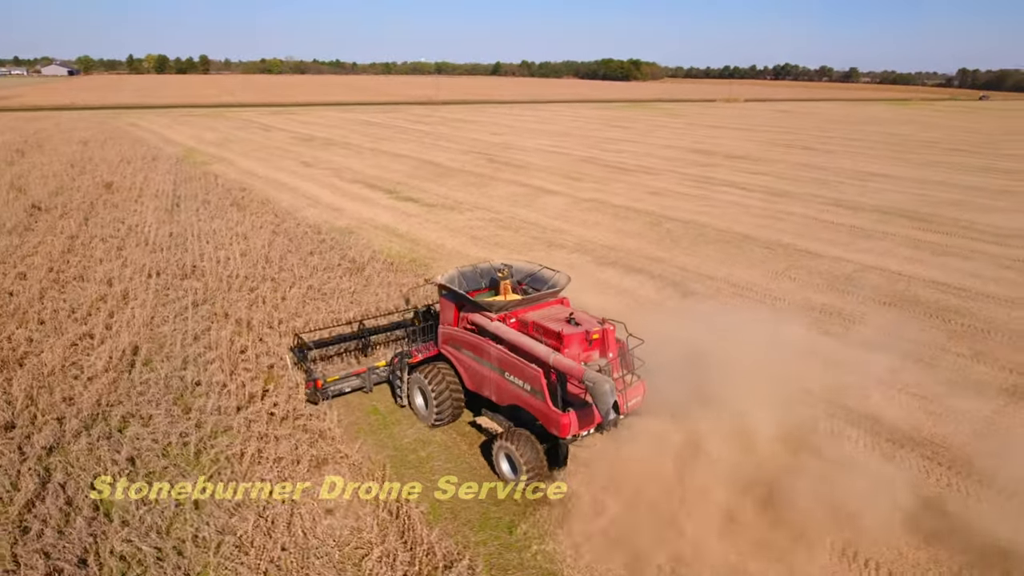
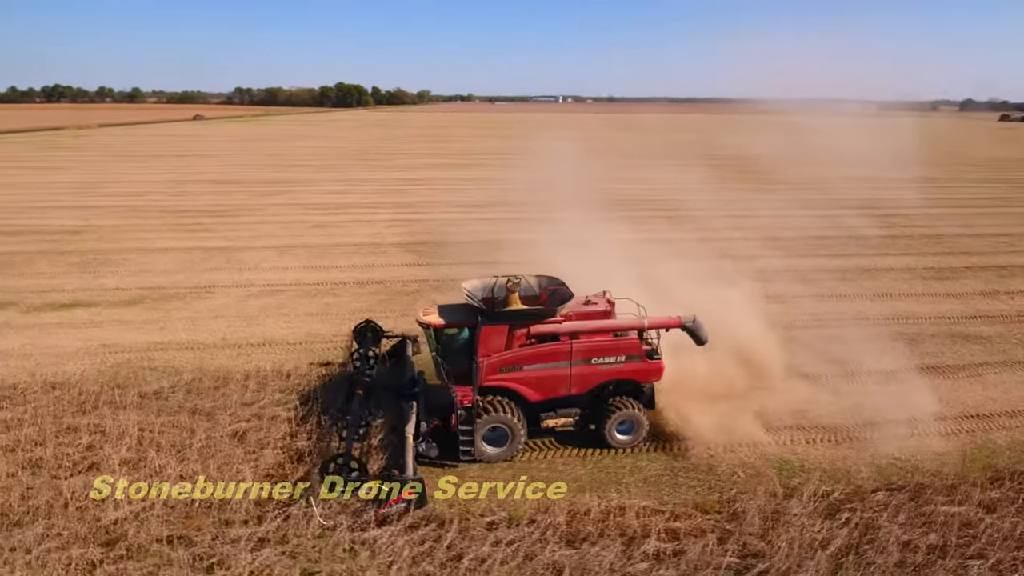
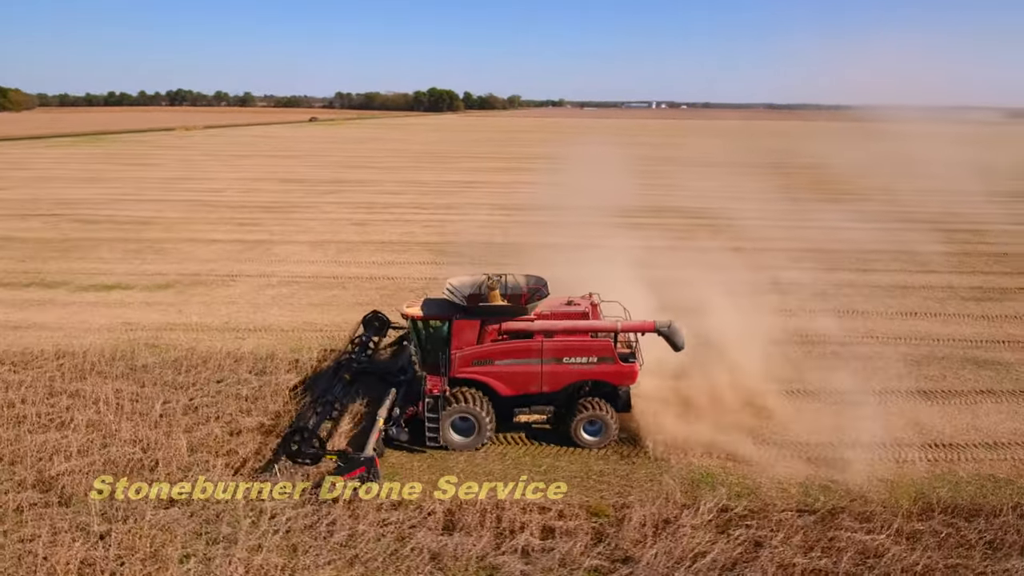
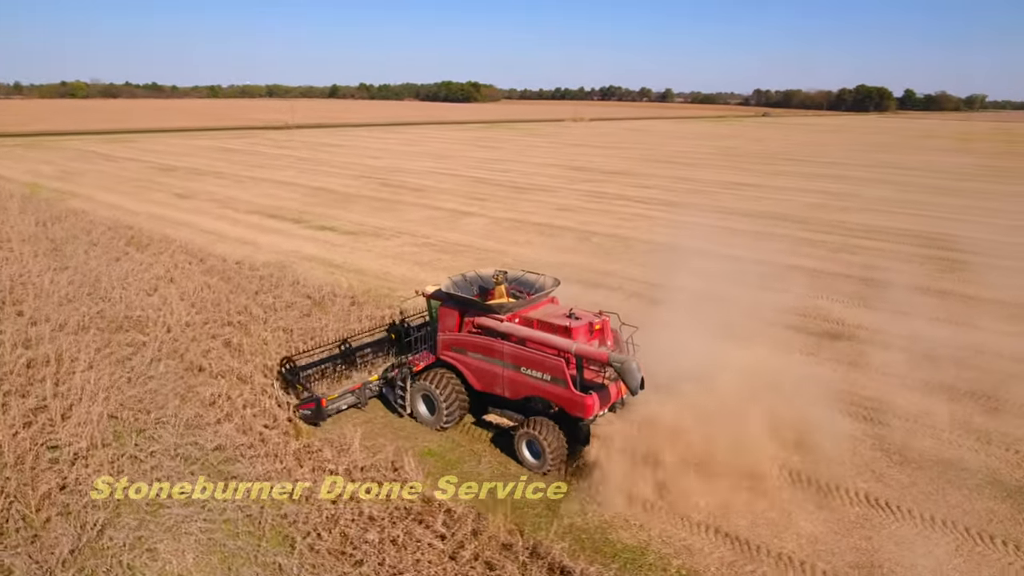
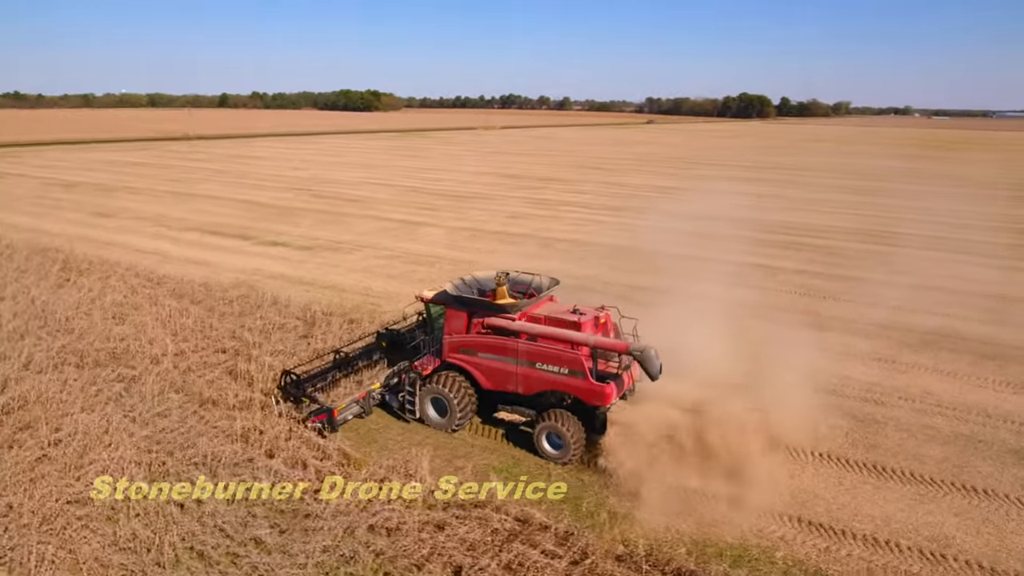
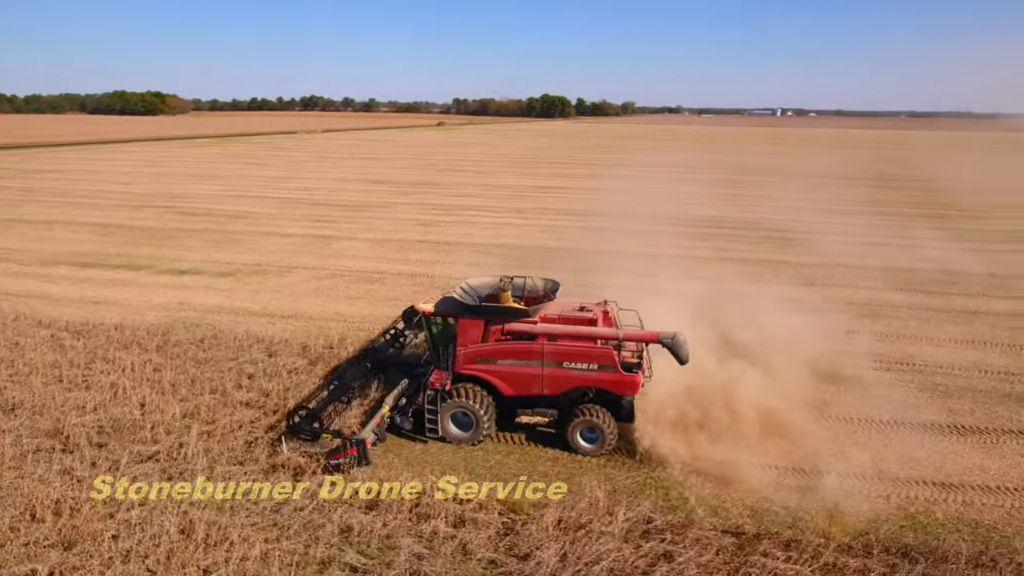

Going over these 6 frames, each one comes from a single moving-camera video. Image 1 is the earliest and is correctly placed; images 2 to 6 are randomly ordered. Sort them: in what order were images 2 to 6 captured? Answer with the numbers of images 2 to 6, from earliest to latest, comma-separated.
4, 5, 6, 3, 2
